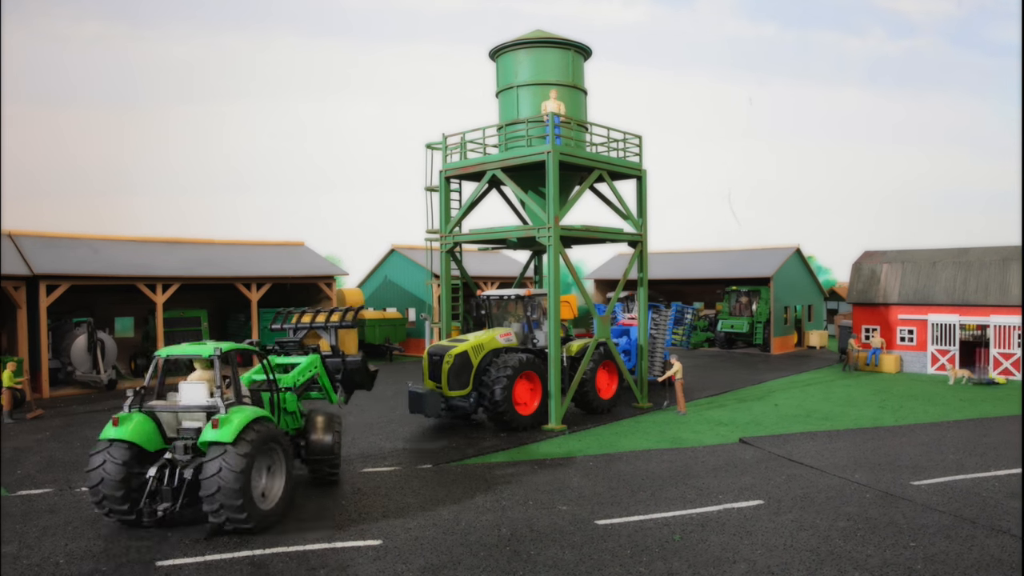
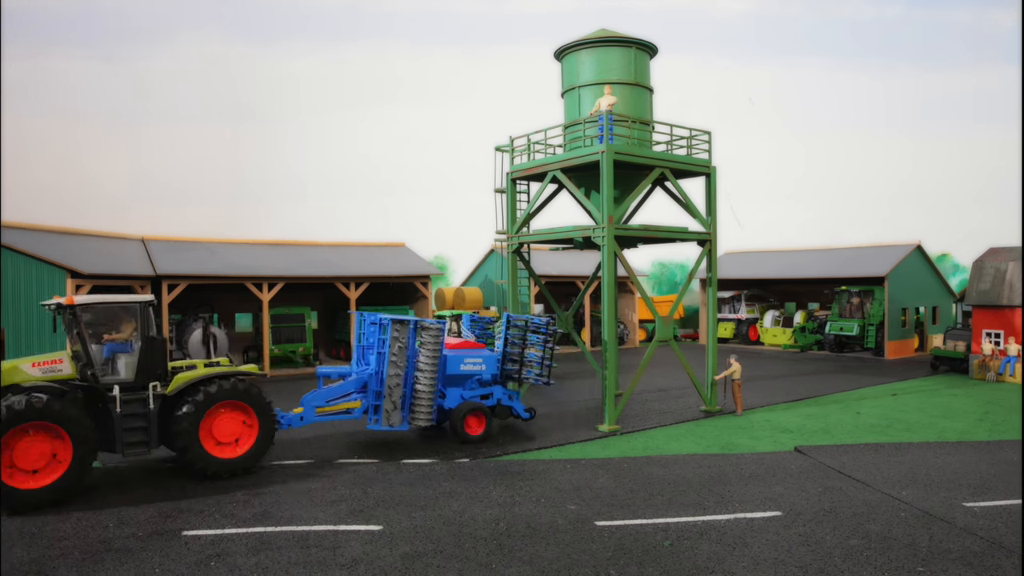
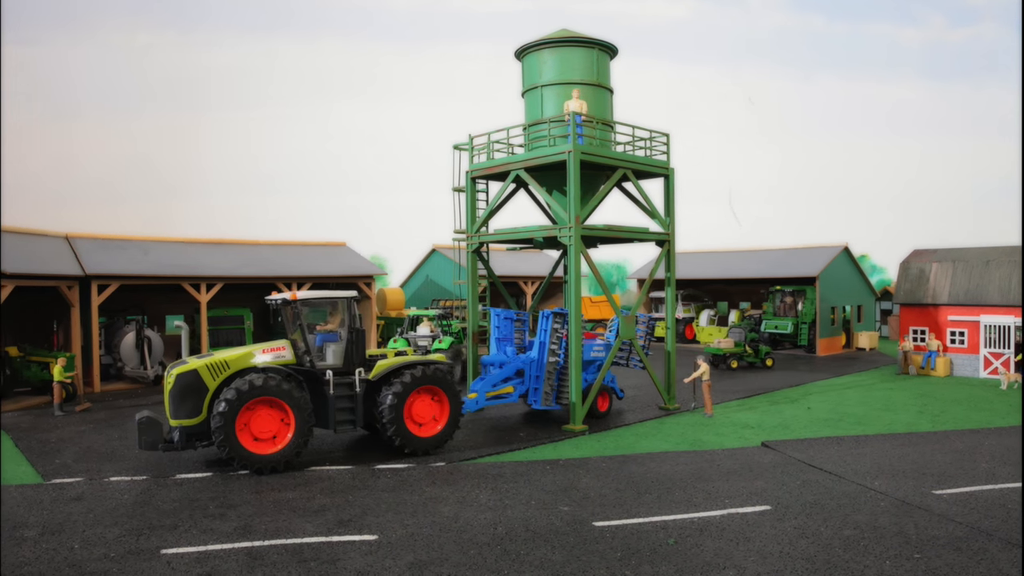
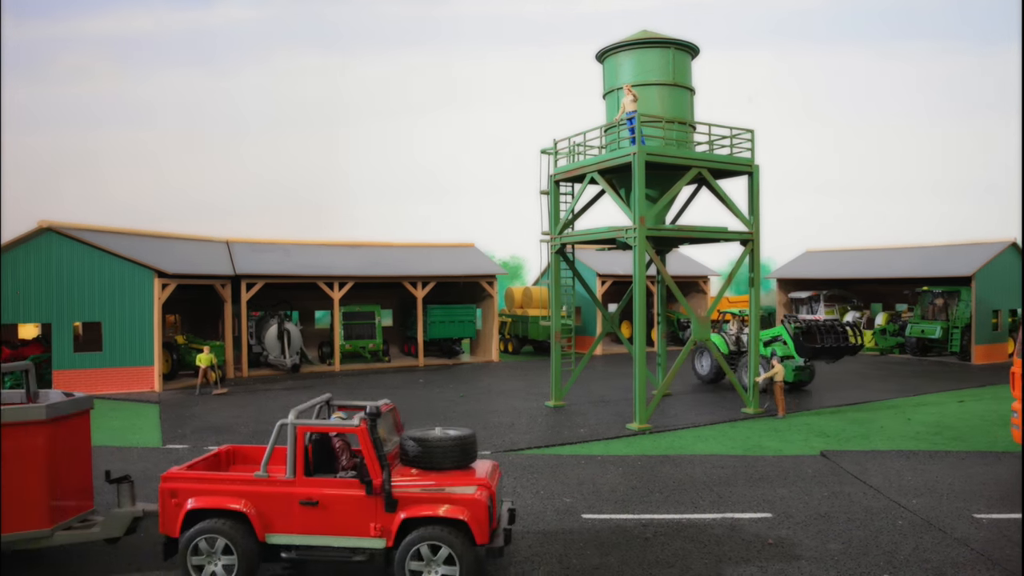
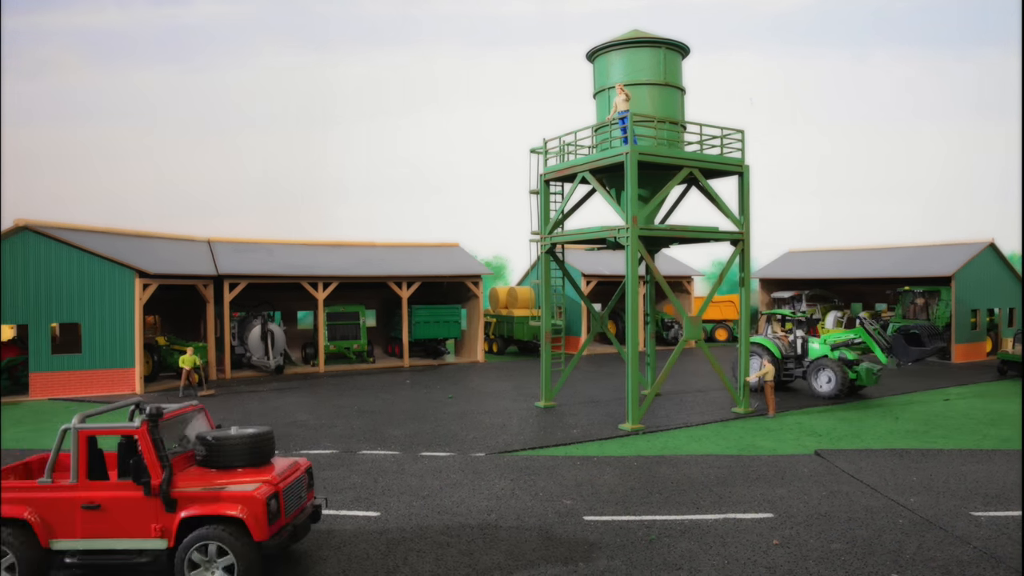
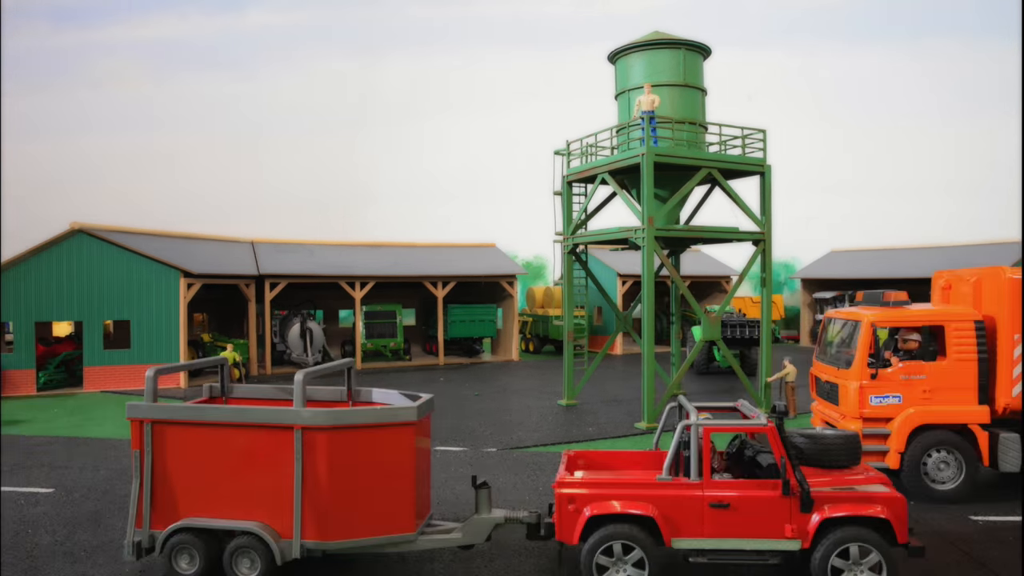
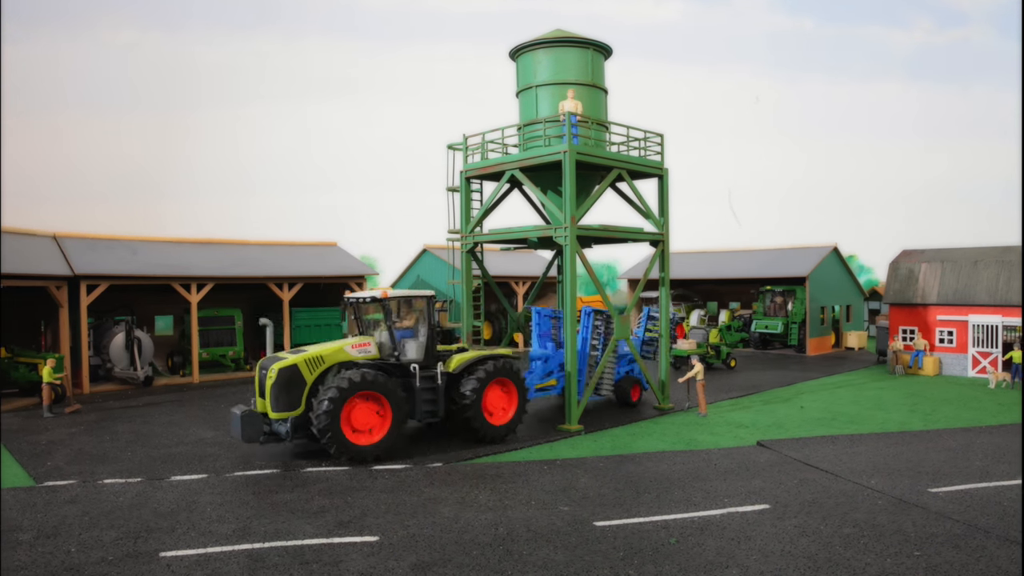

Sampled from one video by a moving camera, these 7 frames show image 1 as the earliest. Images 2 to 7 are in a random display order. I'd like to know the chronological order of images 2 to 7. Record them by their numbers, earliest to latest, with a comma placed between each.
7, 3, 2, 5, 4, 6
